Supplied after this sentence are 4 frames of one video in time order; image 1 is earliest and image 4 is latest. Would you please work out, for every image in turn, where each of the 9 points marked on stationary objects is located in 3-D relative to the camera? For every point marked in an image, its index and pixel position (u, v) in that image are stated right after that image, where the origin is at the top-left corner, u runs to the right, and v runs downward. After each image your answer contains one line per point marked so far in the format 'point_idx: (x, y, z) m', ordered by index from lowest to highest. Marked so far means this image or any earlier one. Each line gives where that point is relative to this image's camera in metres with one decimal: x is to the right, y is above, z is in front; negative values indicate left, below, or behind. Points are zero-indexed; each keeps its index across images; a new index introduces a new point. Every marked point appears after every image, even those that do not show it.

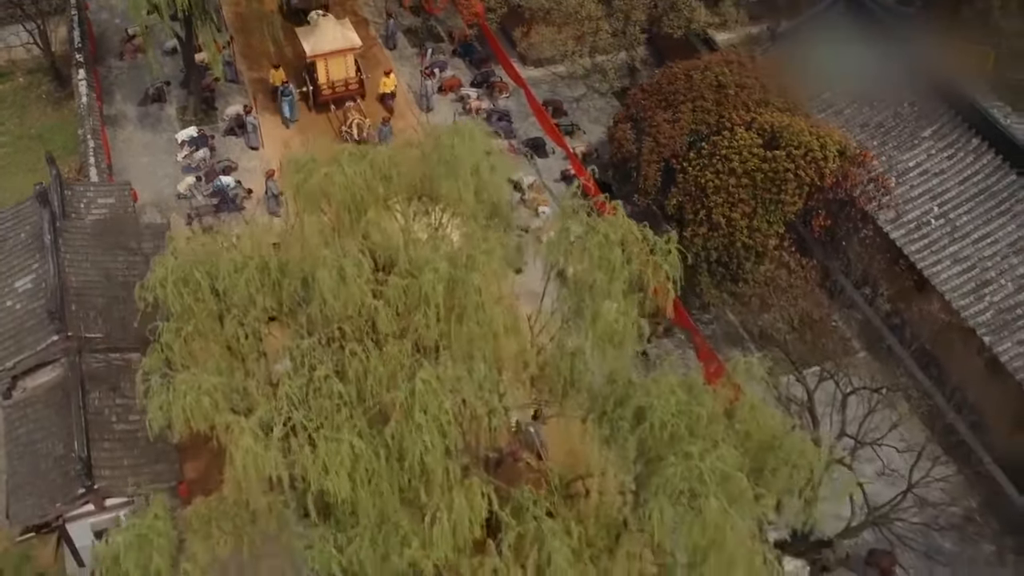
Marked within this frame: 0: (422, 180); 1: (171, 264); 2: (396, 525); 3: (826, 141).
0: (-0.8, +0.9, +9.5) m
1: (-2.9, +0.2, +9.4) m
2: (-0.9, -1.8, +8.4) m
3: (+4.6, +2.2, +15.6) m
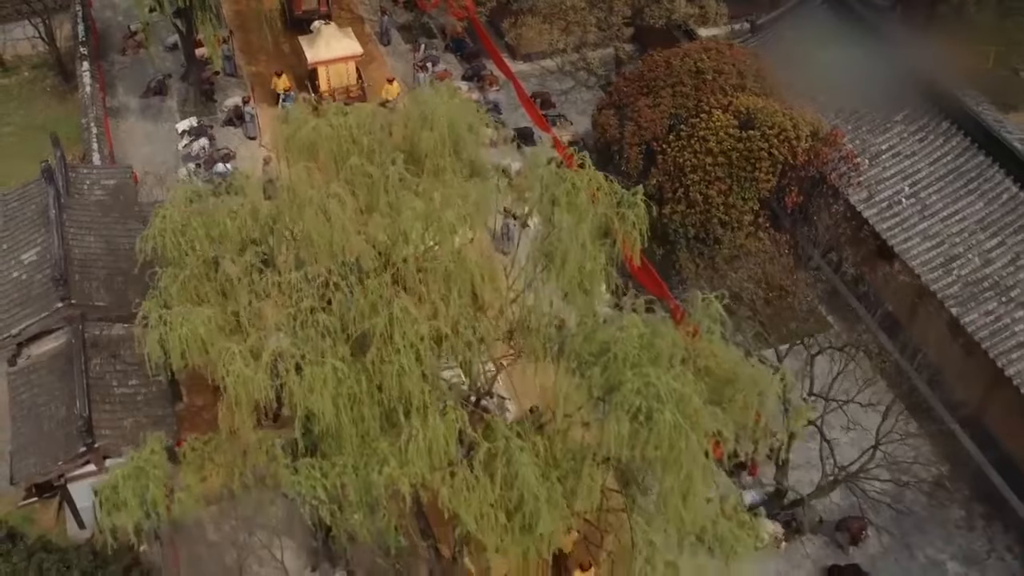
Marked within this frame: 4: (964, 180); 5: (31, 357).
0: (-1.0, +1.4, +10.2) m
1: (-3.2, +0.7, +10.1) m
2: (-1.1, -1.3, +9.0) m
3: (+4.4, +2.5, +16.3) m
4: (+7.1, +1.7, +16.8) m
5: (-6.6, -1.0, +14.7) m
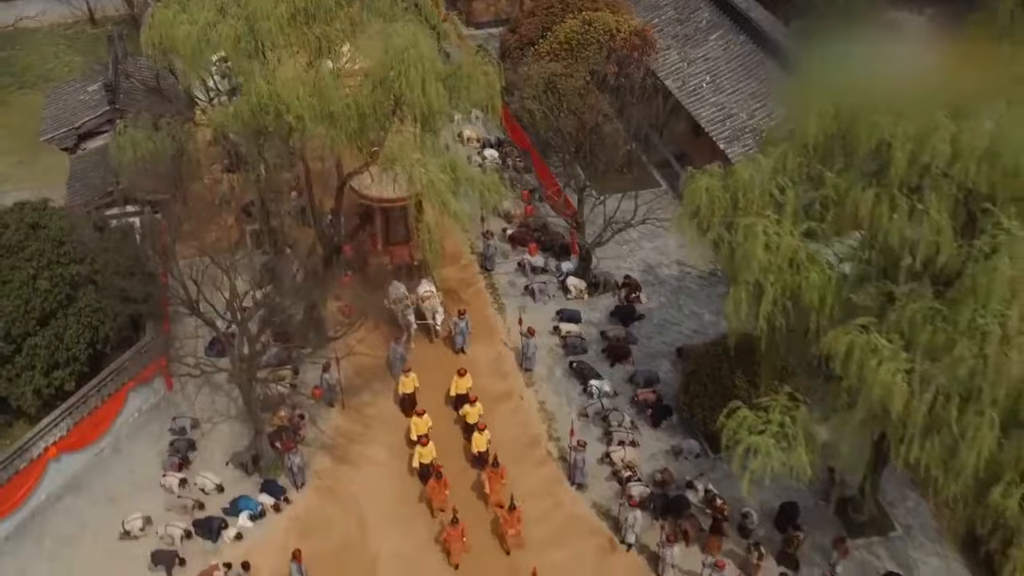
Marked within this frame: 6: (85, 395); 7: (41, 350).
0: (-3.5, +5.7, +17.4) m
1: (-5.7, +5.0, +17.4) m
2: (-3.8, +3.1, +15.9) m
3: (+2.4, +5.7, +23.2) m
4: (+5.2, +4.8, +23.3) m
5: (-8.8, +2.9, +22.0) m
6: (-7.0, -1.8, +17.5) m
7: (-7.7, -1.0, +17.3) m
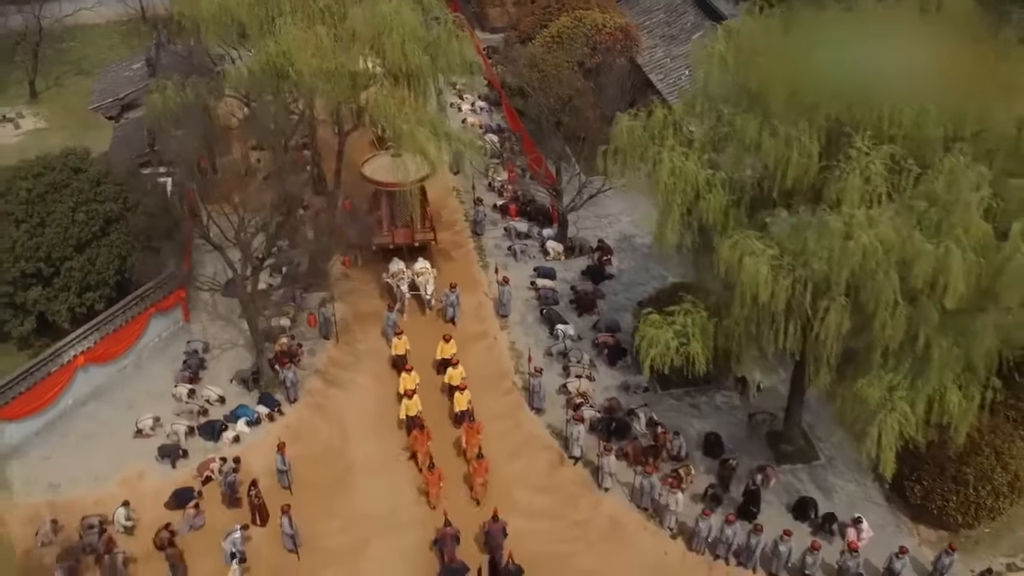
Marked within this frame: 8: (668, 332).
0: (-3.8, +6.8, +20.2) m
1: (-6.0, +6.2, +20.2) m
2: (-4.3, +4.3, +18.6) m
3: (+2.3, +6.4, +25.7) m
4: (+5.1, +5.4, +25.7) m
5: (-9.0, +4.0, +25.0) m
6: (-7.6, -0.5, +20.1) m
7: (-8.2, +0.3, +20.1) m
8: (+2.2, -0.7, +14.9) m
